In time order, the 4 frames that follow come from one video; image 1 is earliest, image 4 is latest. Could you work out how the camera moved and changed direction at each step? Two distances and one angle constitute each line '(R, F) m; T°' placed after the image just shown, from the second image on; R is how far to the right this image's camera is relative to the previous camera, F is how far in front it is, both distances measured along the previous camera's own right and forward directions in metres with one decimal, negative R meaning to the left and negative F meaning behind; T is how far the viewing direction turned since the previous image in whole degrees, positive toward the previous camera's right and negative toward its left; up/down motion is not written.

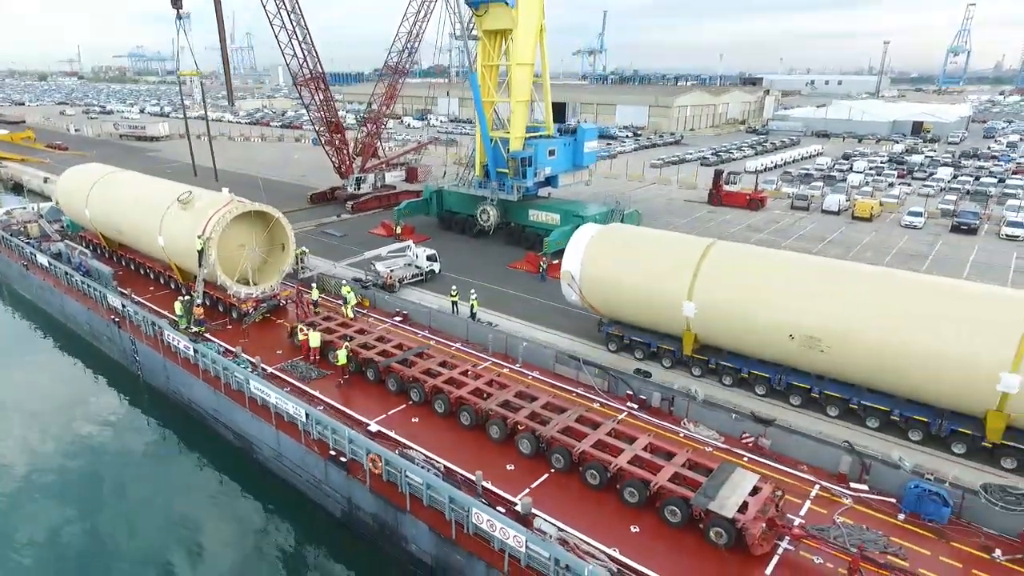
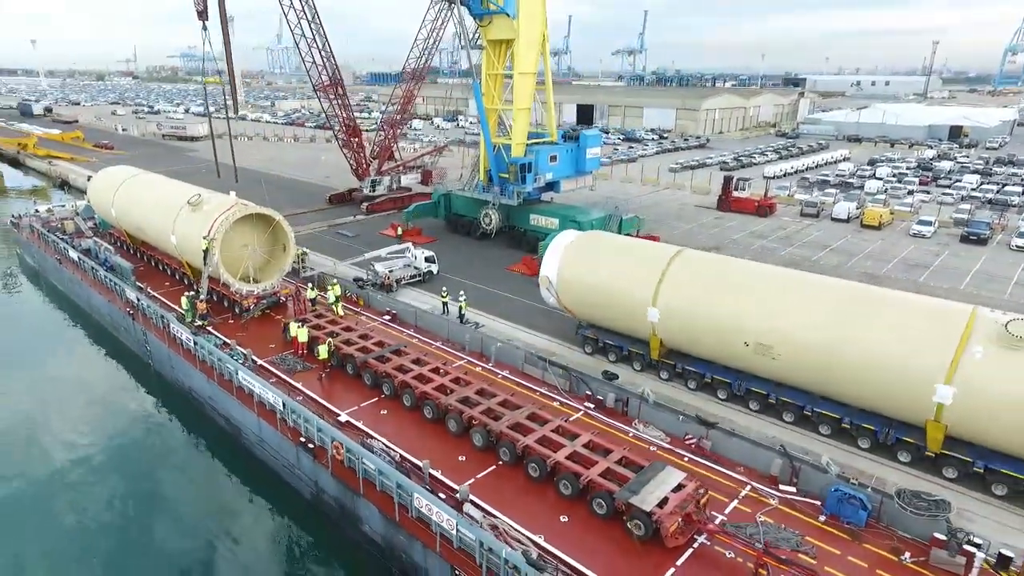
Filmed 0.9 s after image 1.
(+1.8, -0.9) m; -3°
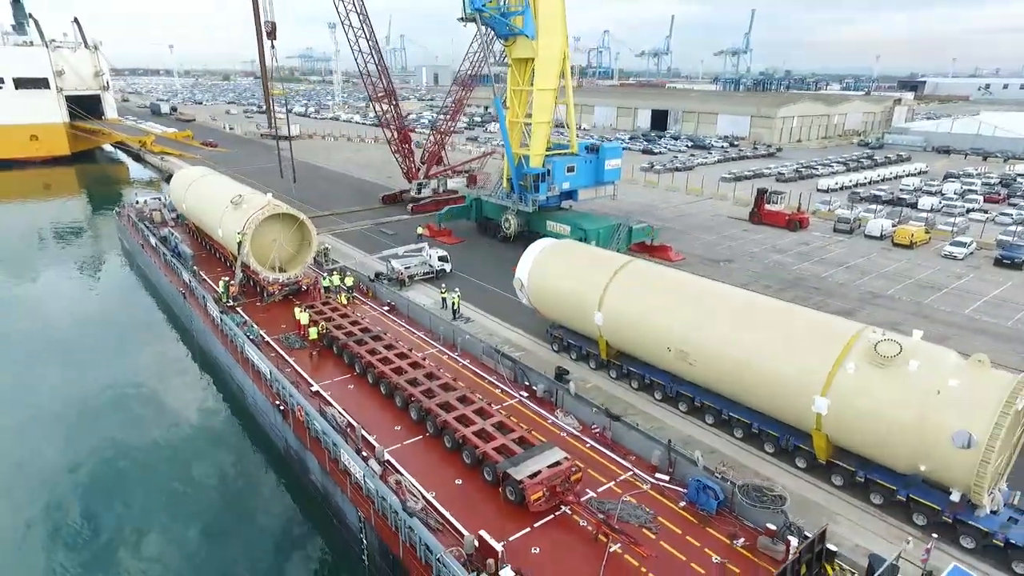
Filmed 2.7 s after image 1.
(+4.0, -1.9) m; -8°
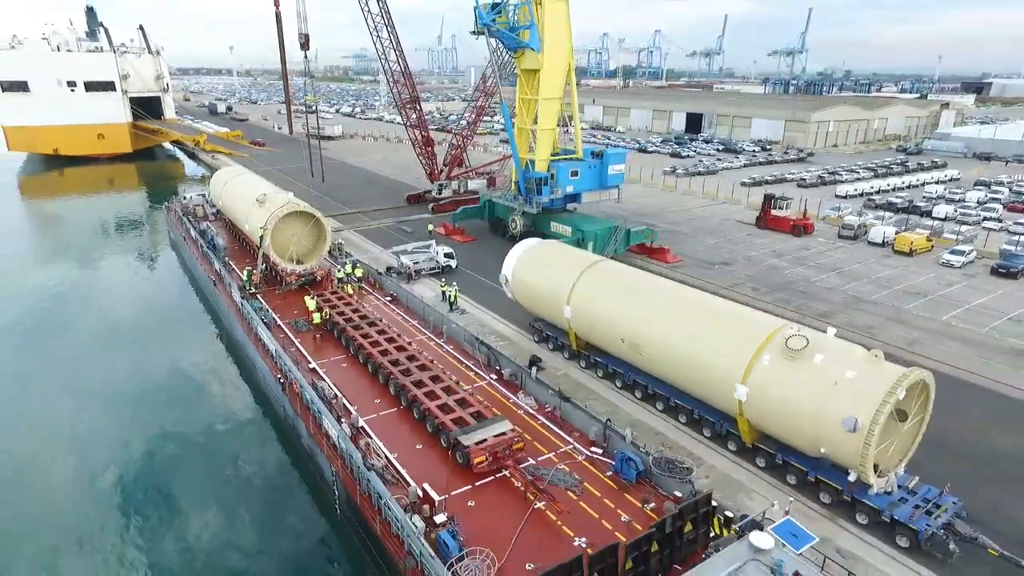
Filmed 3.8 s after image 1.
(+2.3, -2.0) m; -4°
